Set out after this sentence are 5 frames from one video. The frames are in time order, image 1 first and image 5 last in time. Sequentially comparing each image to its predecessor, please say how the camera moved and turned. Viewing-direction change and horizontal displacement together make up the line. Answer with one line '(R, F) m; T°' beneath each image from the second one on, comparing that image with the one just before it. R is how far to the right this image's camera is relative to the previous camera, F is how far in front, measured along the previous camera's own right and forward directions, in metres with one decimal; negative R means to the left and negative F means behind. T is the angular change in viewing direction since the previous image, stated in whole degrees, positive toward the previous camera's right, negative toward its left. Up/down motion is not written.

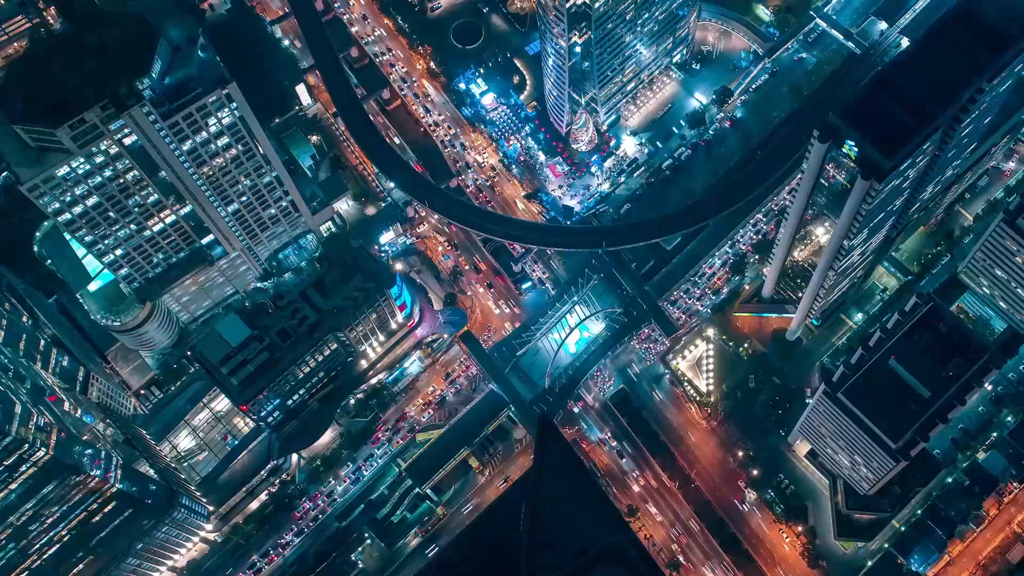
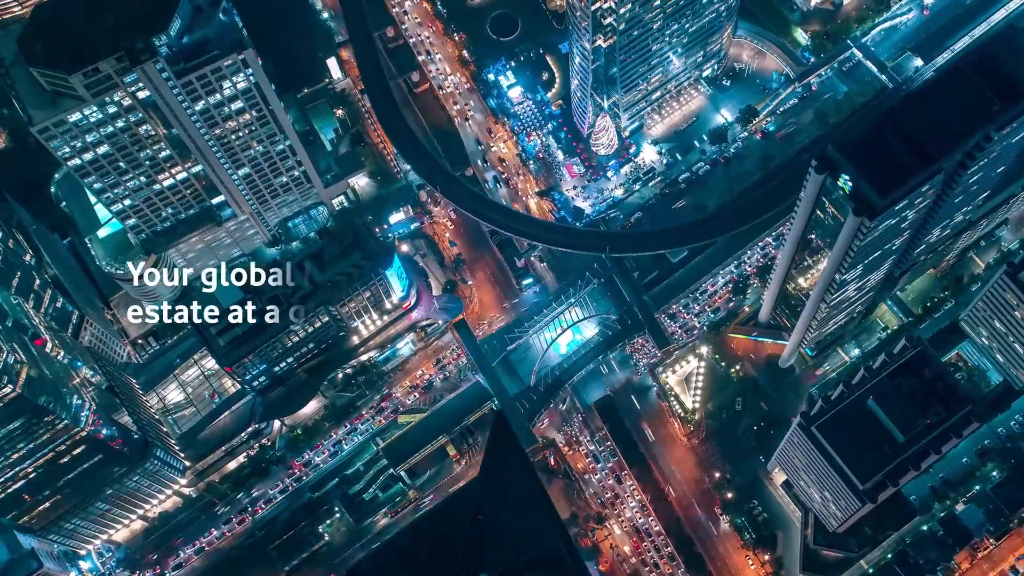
(+10.2, -0.3) m; -3°
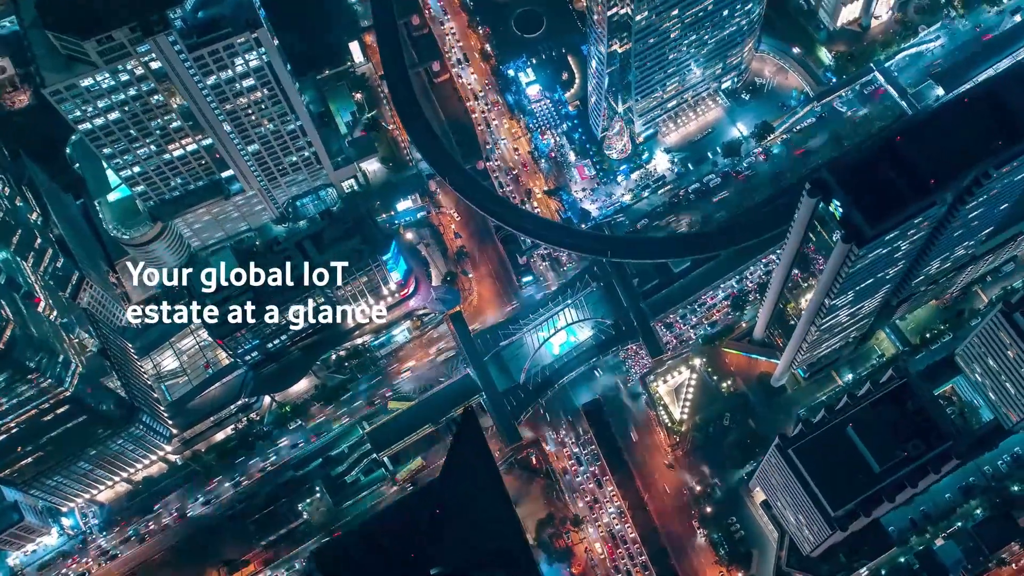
(+7.3, -0.5) m; -2°
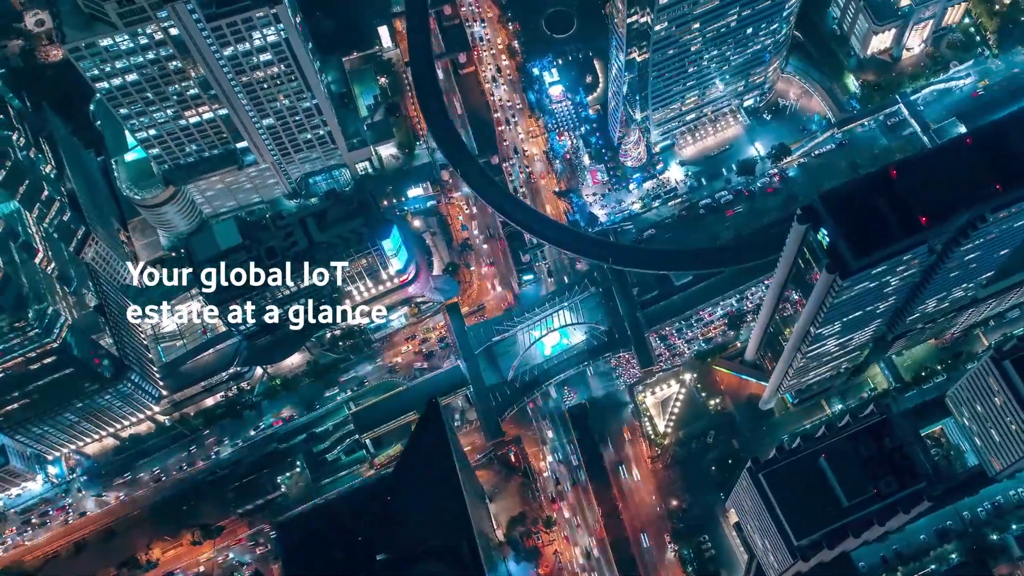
(+8.8, -0.6) m; -2°
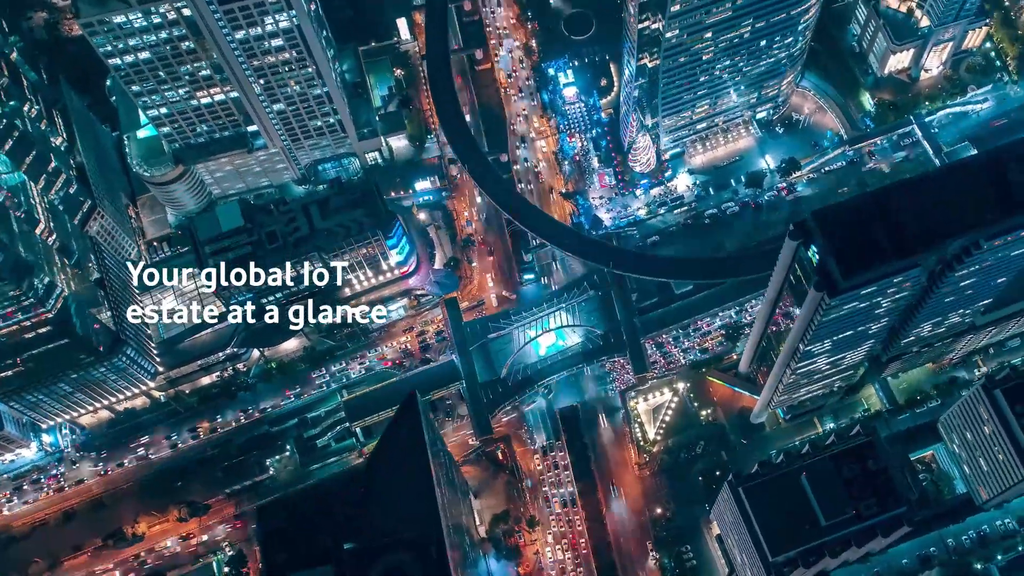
(+5.6, -0.3) m; -1°
